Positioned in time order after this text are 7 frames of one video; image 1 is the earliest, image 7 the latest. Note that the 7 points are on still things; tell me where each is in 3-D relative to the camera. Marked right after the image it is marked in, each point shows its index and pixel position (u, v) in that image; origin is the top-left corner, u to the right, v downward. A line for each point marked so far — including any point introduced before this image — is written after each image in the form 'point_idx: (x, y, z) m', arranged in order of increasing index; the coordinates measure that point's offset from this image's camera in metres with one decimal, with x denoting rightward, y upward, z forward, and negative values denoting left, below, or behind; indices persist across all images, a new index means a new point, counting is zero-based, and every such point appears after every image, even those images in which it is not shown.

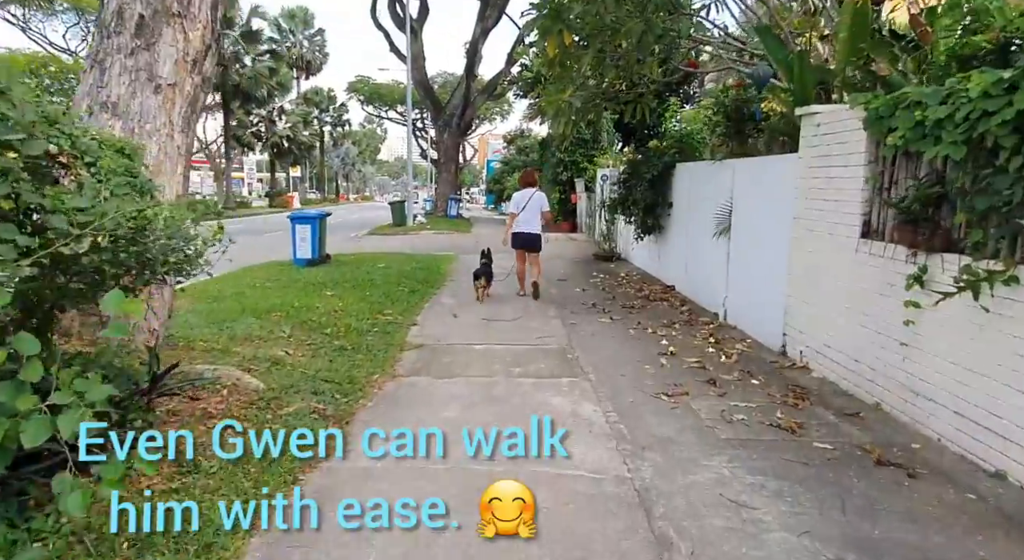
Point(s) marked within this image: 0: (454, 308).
0: (-0.7, -0.4, +8.4) m
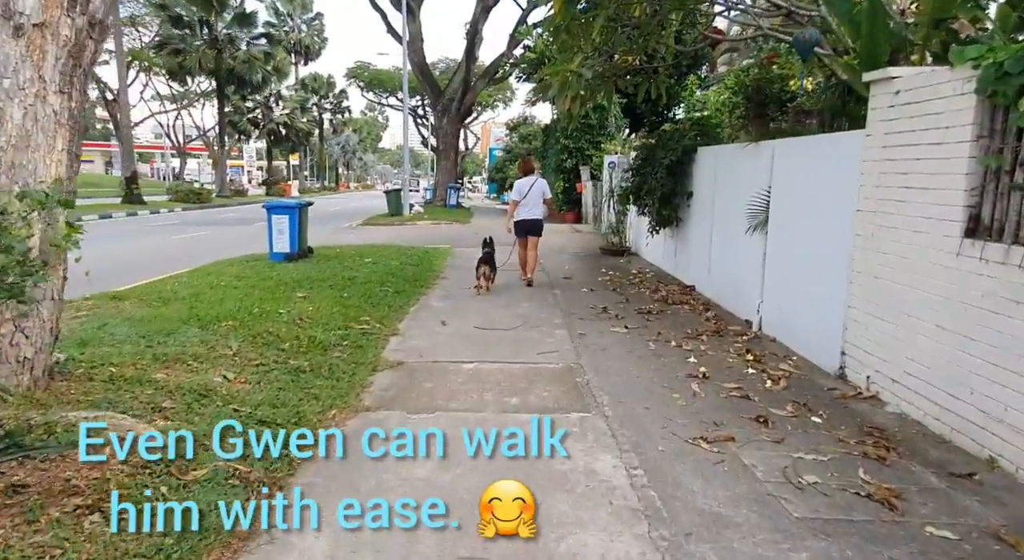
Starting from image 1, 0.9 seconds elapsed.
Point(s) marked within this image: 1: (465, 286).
0: (-0.7, -0.4, +7.2) m
1: (-0.6, -0.1, +9.3) m
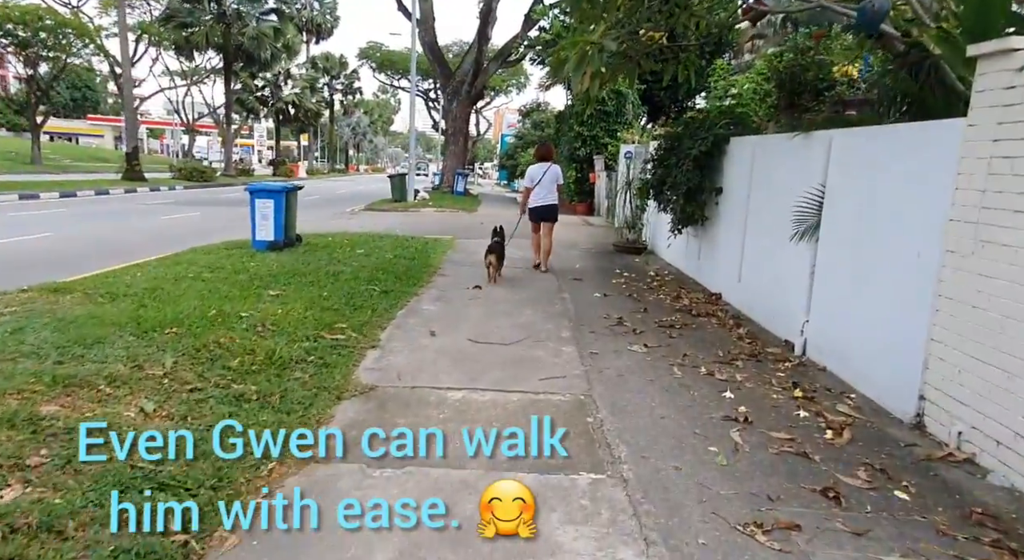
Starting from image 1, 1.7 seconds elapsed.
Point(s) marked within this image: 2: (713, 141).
0: (-0.7, -0.4, +6.3) m
1: (-0.6, -0.1, +8.3) m
2: (+2.4, +1.6, +8.1) m
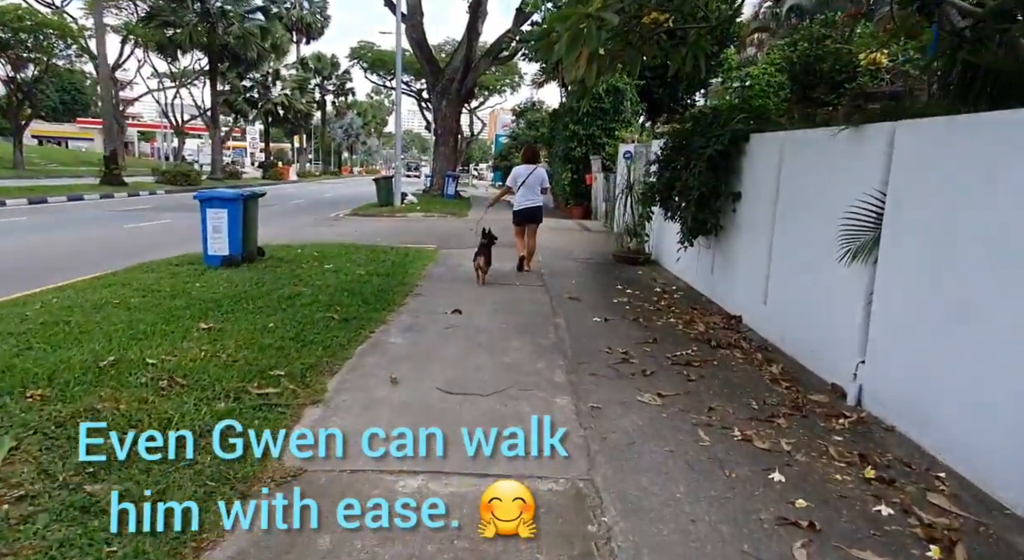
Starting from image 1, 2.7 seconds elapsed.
0: (-0.8, -0.6, +5.2) m
1: (-0.7, -0.3, +7.2) m
2: (+2.2, +1.4, +6.9) m
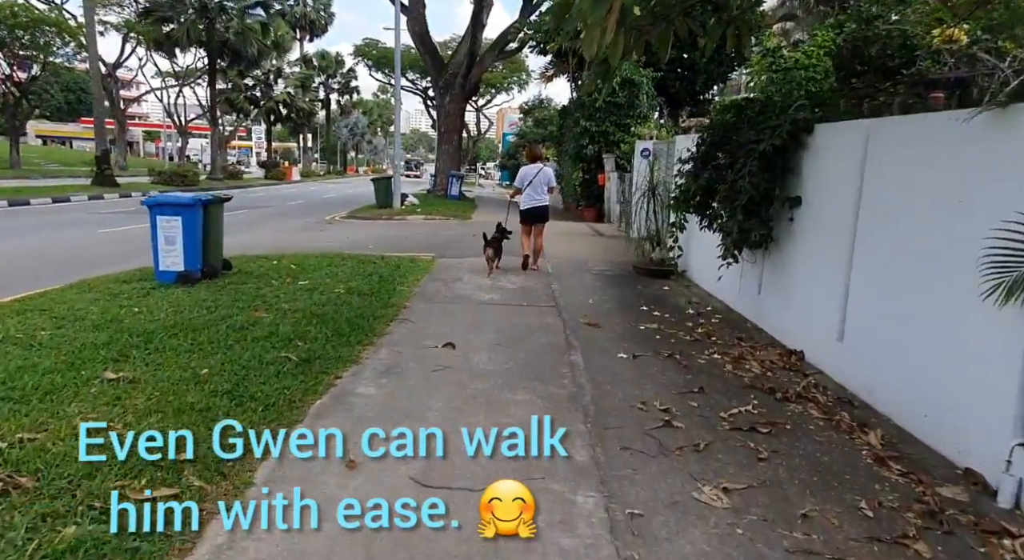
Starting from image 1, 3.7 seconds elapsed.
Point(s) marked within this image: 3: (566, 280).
0: (-0.8, -0.8, +3.8) m
1: (-0.7, -0.5, +5.9) m
2: (+2.2, +1.2, +5.6) m
3: (+0.7, 0.0, +9.1) m
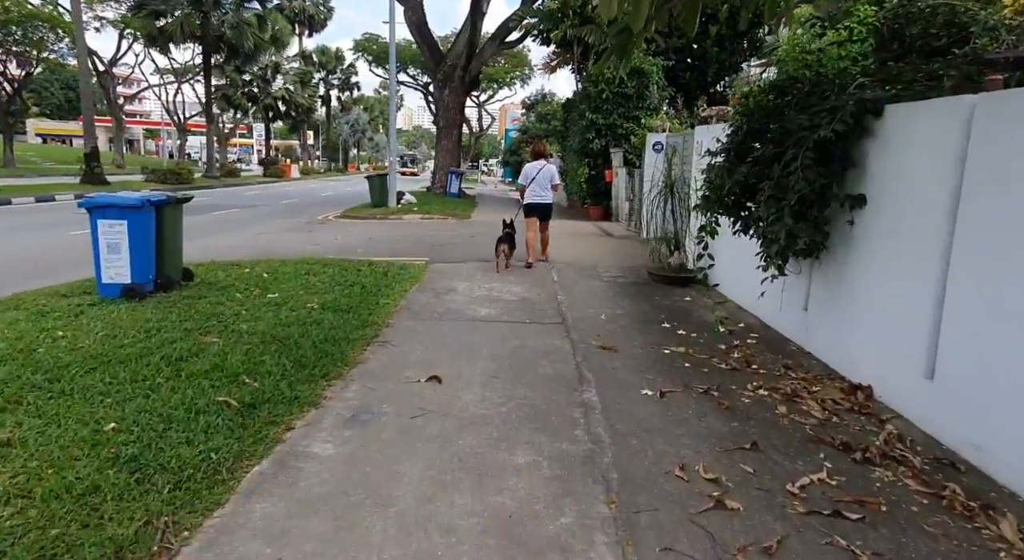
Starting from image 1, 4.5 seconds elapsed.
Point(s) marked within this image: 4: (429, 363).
0: (-0.8, -1.0, +2.8) m
1: (-0.7, -0.6, +4.9) m
2: (+2.2, +1.1, +4.5) m
3: (+0.7, -0.1, +8.1) m
4: (-0.6, -0.6, +5.0) m
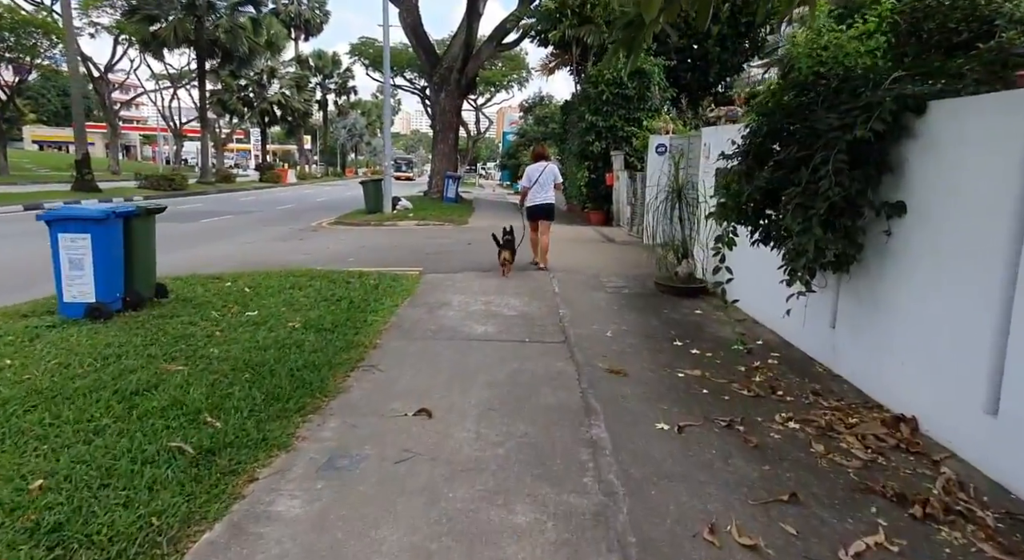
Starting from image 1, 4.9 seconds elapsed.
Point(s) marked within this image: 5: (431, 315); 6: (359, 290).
0: (-0.8, -1.1, +2.3) m
1: (-0.7, -0.8, +4.4) m
2: (+2.2, +1.0, +4.0) m
3: (+0.7, -0.2, +7.5) m
4: (-0.6, -0.7, +4.5) m
5: (-0.8, -0.3, +6.8) m
6: (-1.7, -0.1, +7.7) m
